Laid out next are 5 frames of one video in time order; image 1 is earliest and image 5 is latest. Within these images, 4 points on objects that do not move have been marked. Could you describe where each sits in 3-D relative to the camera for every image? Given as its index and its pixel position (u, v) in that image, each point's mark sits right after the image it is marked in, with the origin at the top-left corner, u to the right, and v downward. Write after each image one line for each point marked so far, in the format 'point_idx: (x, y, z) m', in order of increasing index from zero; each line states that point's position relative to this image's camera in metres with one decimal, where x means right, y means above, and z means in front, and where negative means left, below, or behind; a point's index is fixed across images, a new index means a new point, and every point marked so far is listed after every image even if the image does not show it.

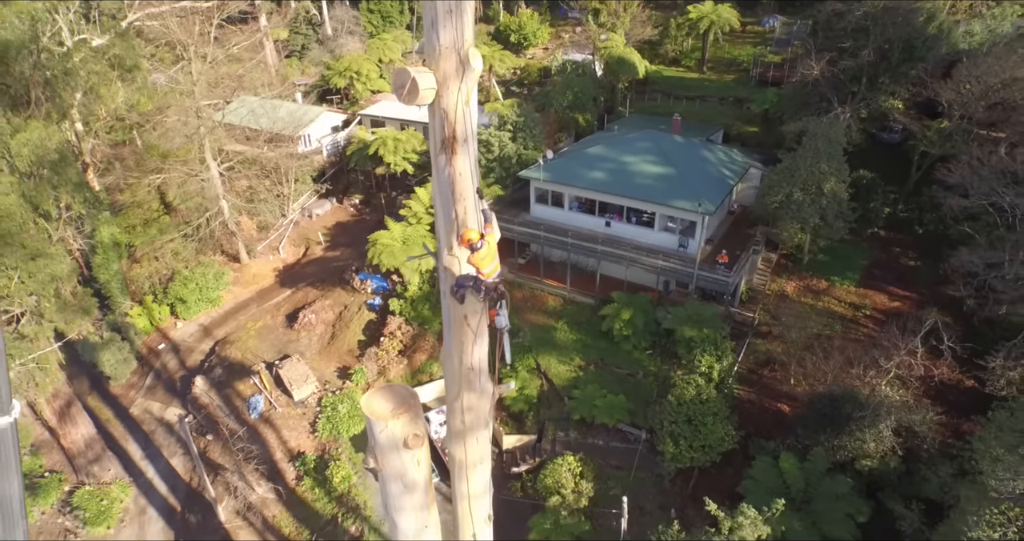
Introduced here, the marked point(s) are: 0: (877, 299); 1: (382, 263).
0: (+9.1, -0.8, +14.3) m
1: (-3.7, +0.3, +17.0) m
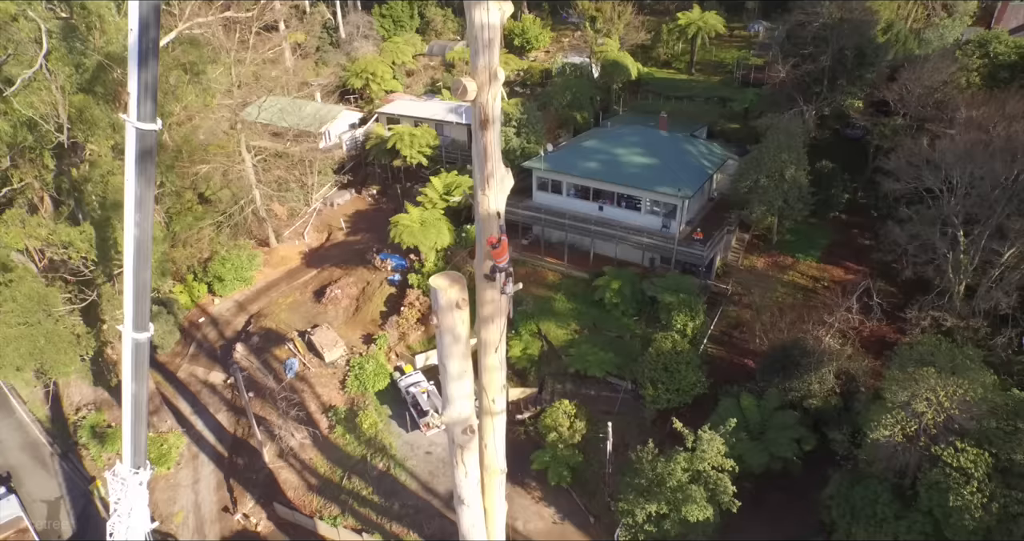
0: (+9.2, -0.1, +16.5) m
1: (-3.6, +1.0, +19.3) m
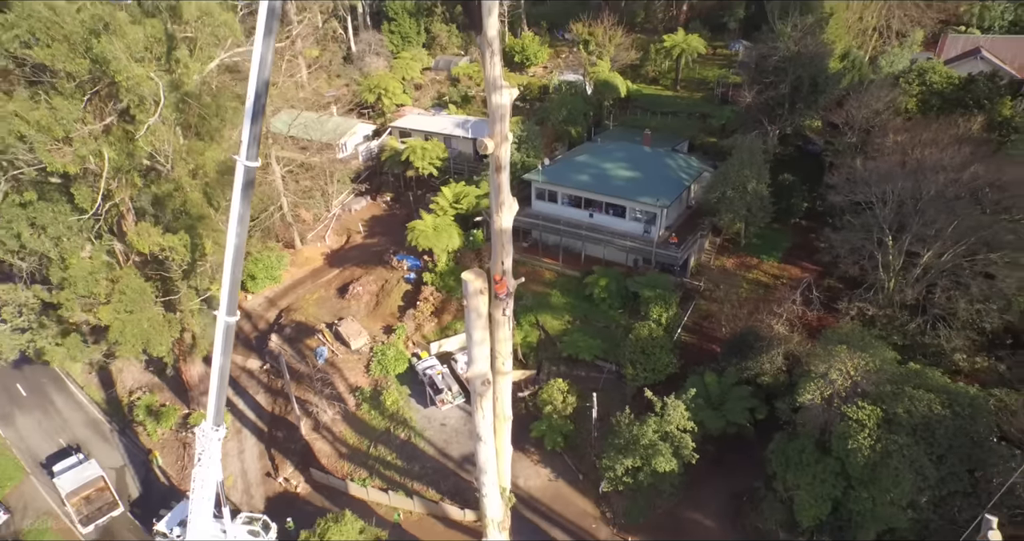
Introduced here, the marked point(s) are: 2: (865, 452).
0: (+9.3, -0.1, +19.2) m
1: (-3.5, +1.0, +22.0) m
2: (+7.0, -3.6, +11.5) m
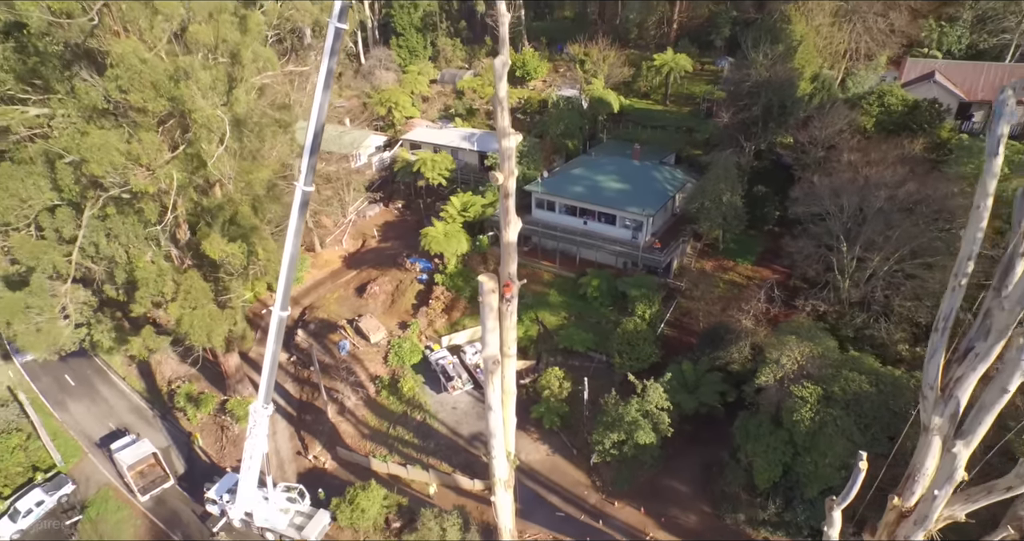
0: (+9.4, -0.1, +21.6) m
1: (-3.5, +0.9, +24.4) m
2: (+7.1, -3.7, +14.0) m
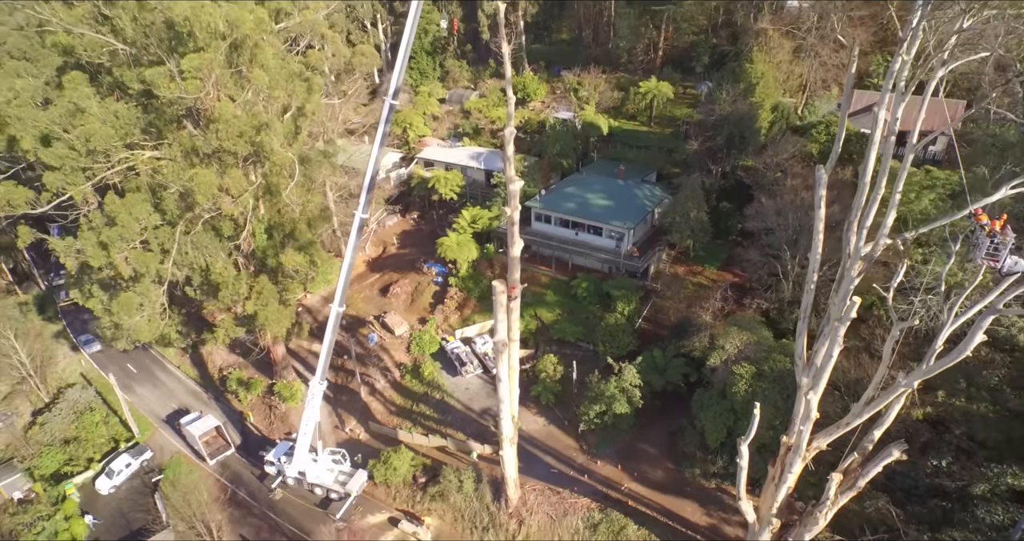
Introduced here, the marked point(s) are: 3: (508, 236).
0: (+9.5, -0.3, +25.8) m
1: (-3.3, +0.7, +28.6) m
2: (+7.2, -3.8, +18.1) m
3: (-0.1, +0.9, +15.2) m
